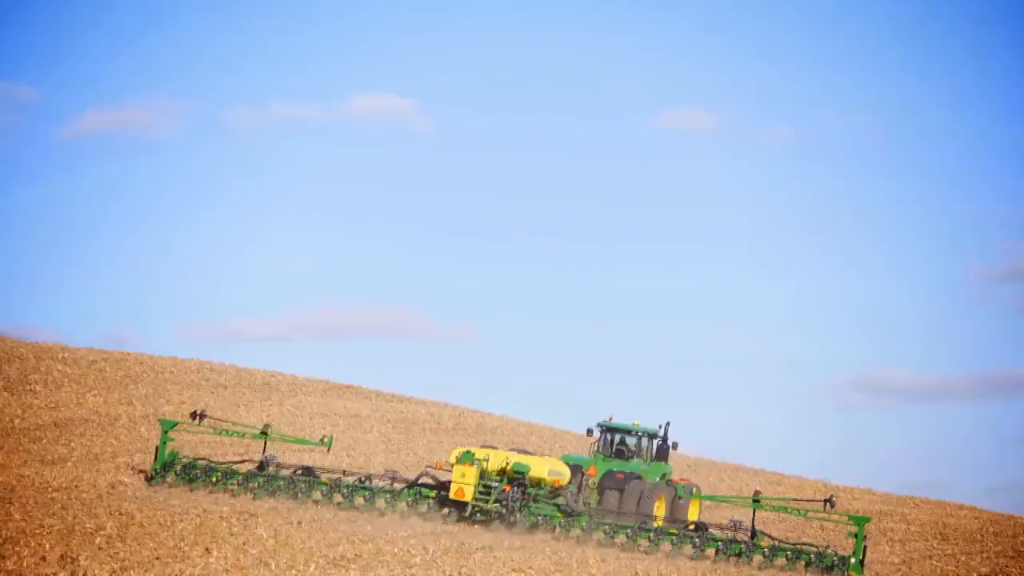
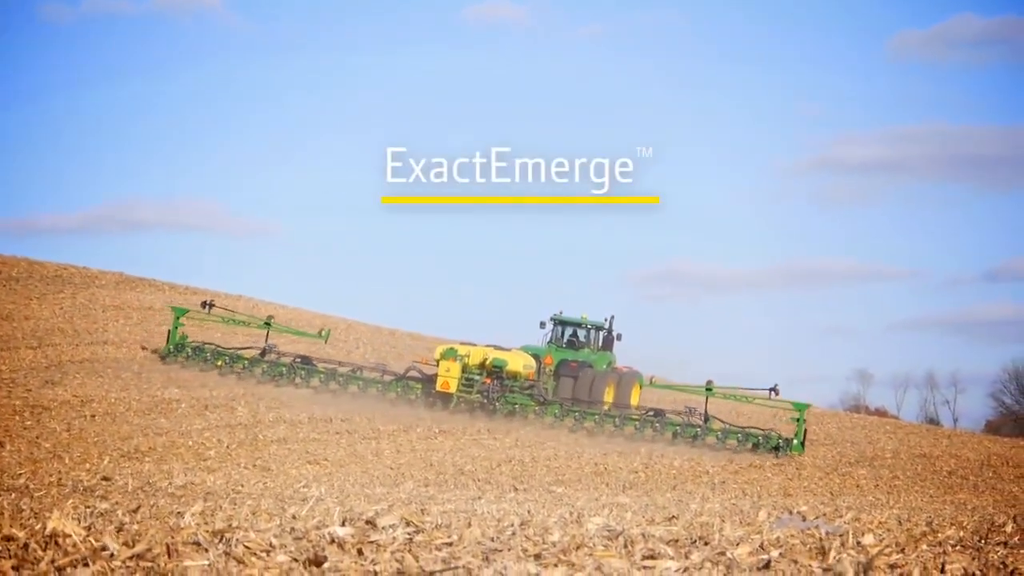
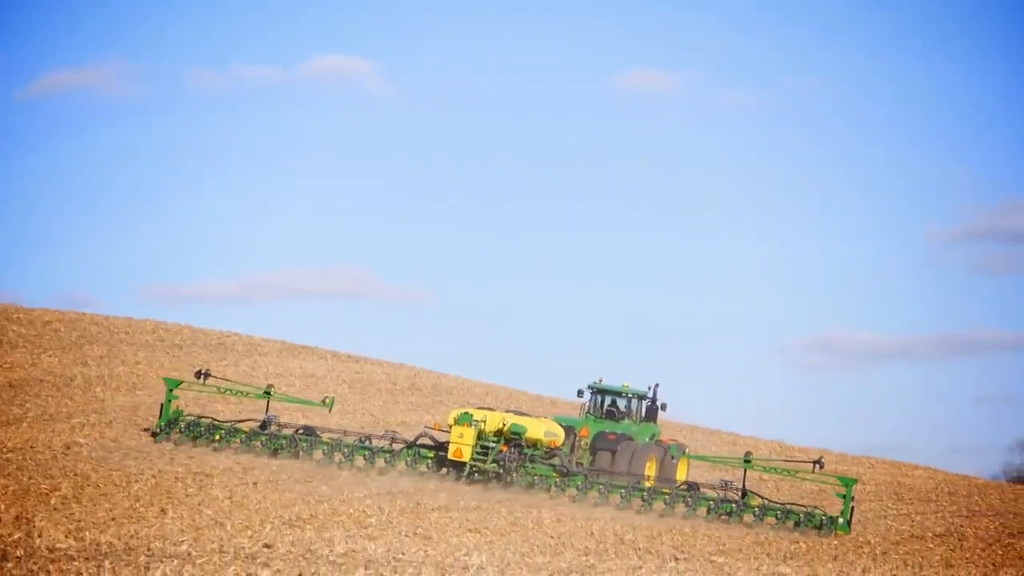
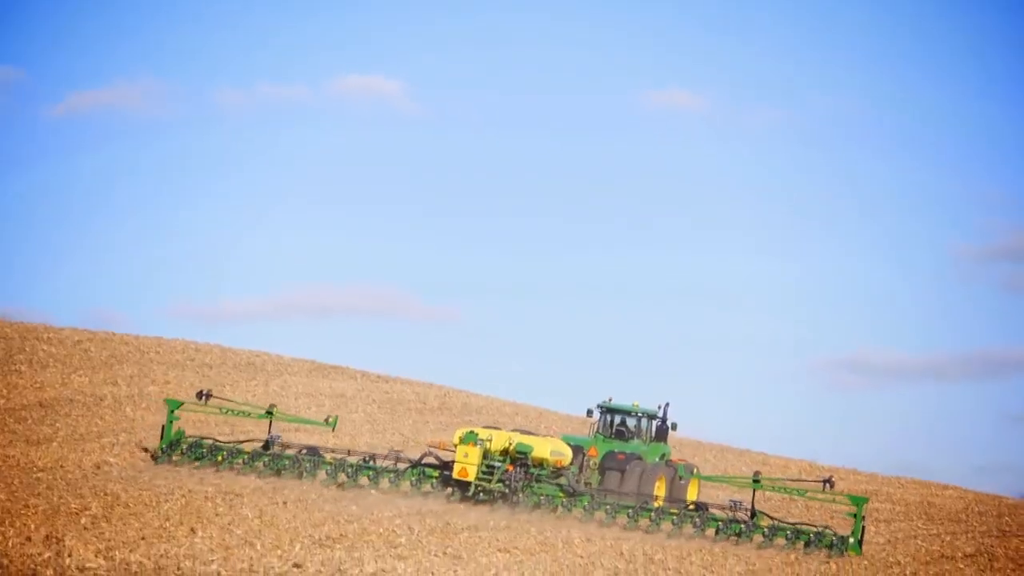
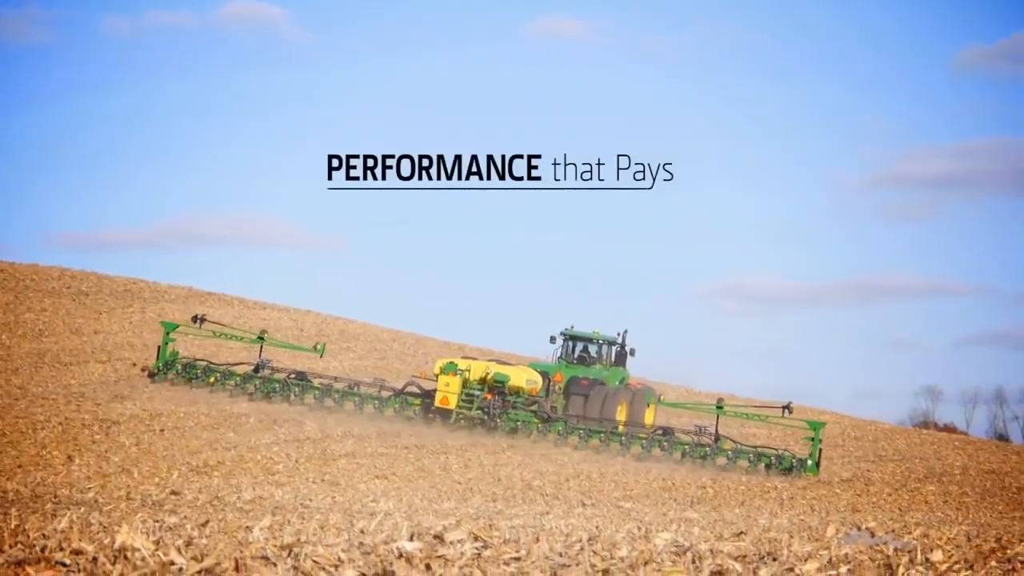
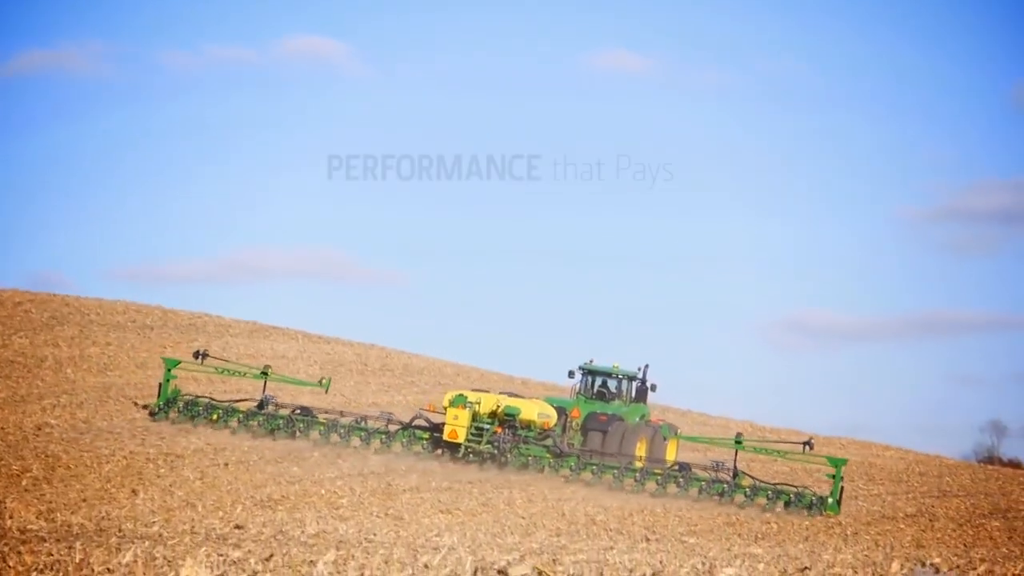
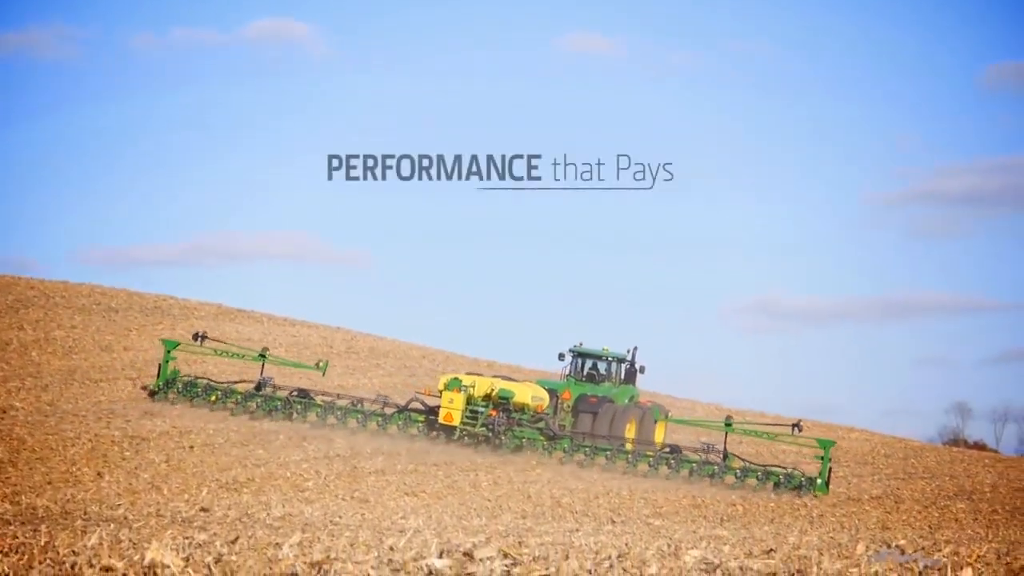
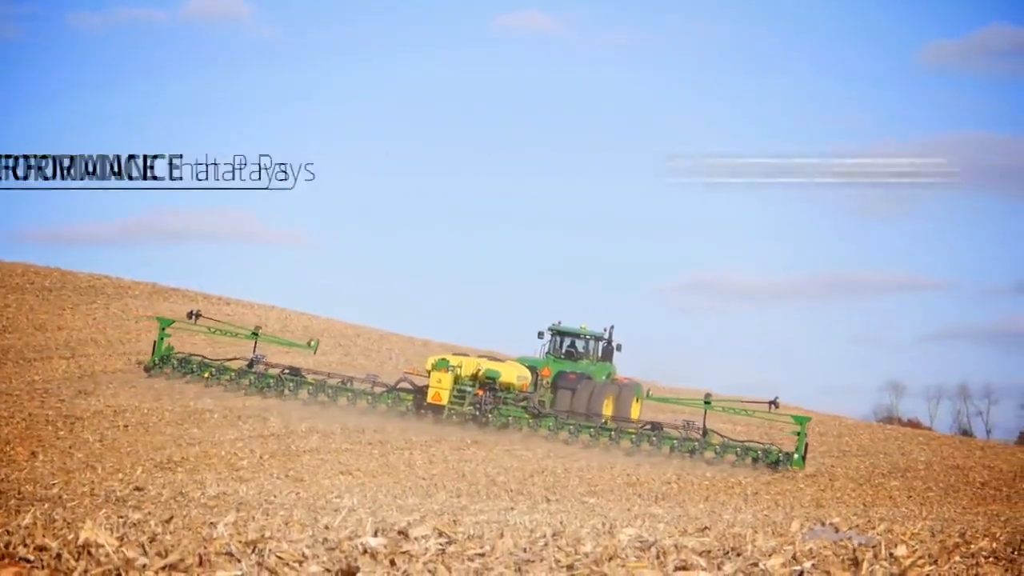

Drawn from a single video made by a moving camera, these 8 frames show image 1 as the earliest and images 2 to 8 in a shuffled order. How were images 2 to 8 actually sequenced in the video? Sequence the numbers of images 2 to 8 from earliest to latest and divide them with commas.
4, 3, 6, 7, 5, 8, 2
